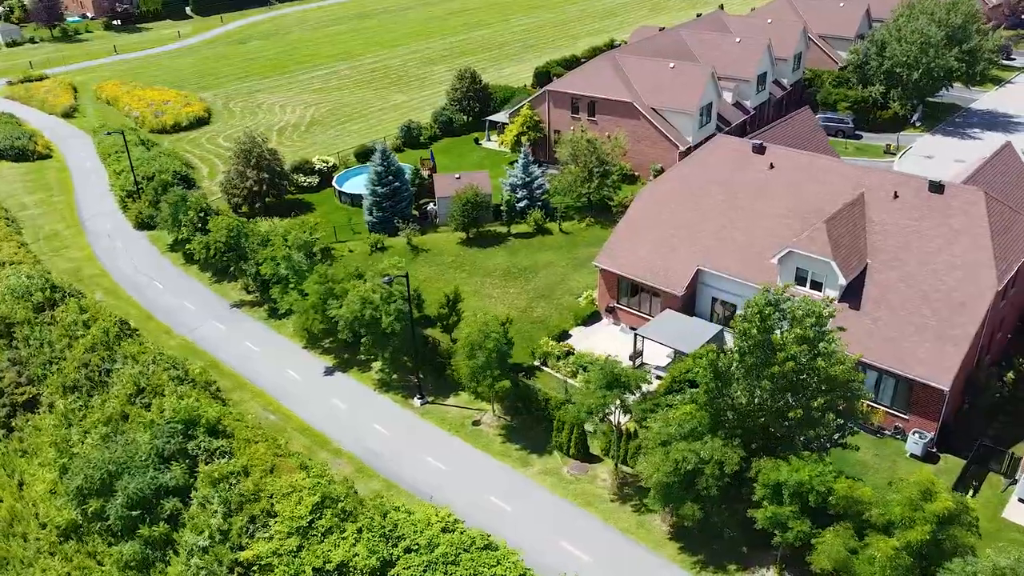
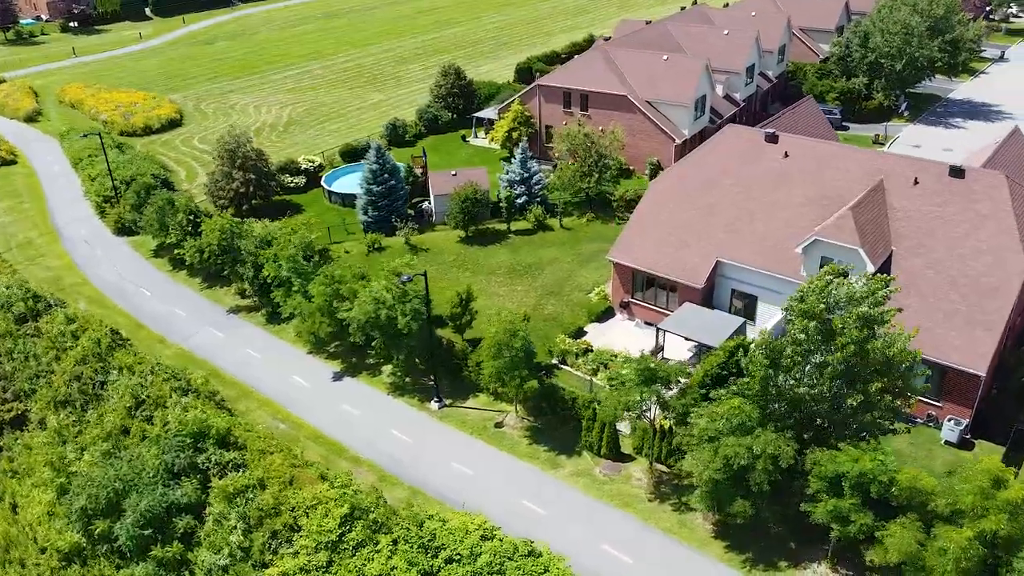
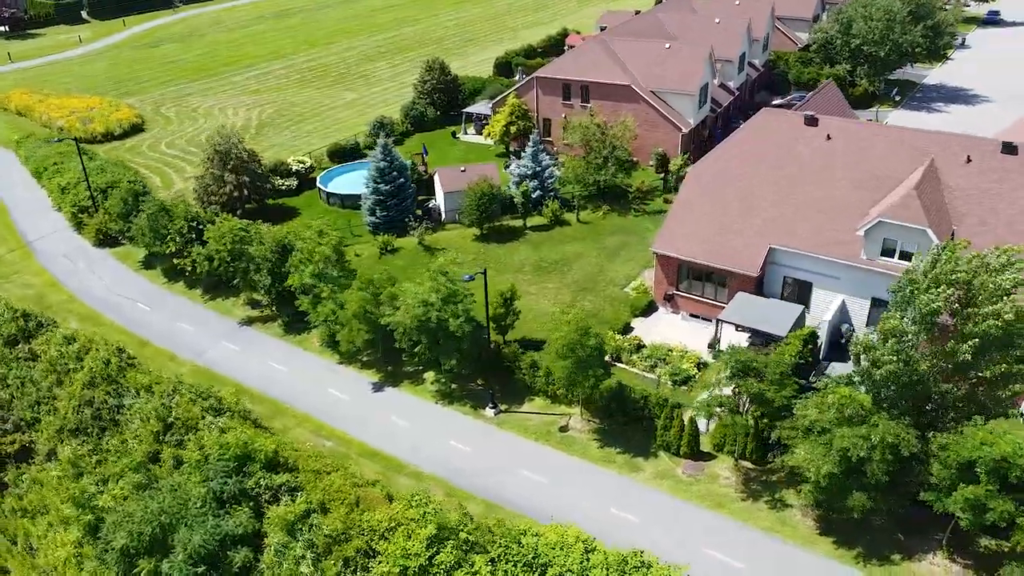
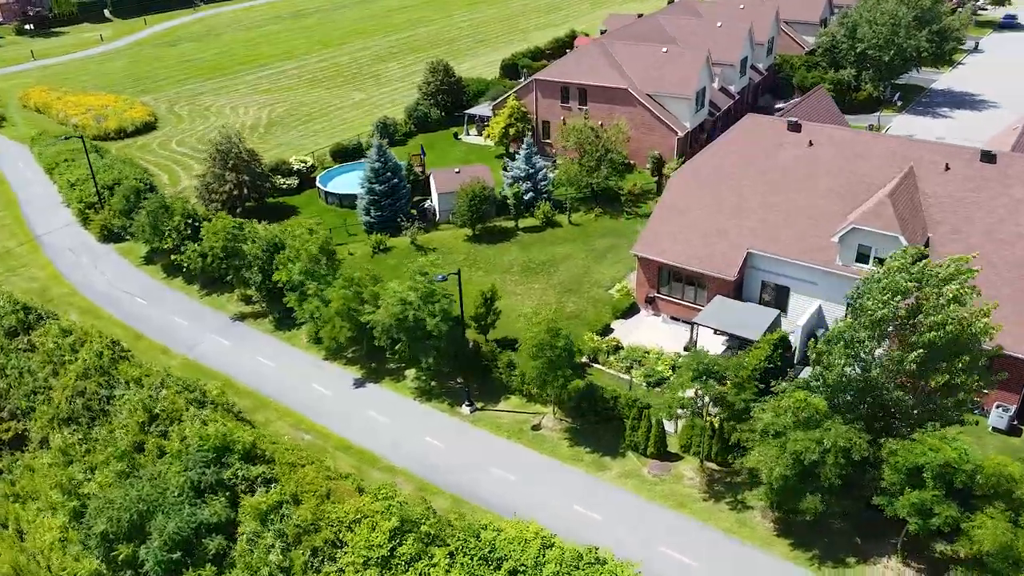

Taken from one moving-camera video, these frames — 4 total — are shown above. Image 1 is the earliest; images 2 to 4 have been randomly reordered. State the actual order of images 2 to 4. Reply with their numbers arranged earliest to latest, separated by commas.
2, 4, 3
